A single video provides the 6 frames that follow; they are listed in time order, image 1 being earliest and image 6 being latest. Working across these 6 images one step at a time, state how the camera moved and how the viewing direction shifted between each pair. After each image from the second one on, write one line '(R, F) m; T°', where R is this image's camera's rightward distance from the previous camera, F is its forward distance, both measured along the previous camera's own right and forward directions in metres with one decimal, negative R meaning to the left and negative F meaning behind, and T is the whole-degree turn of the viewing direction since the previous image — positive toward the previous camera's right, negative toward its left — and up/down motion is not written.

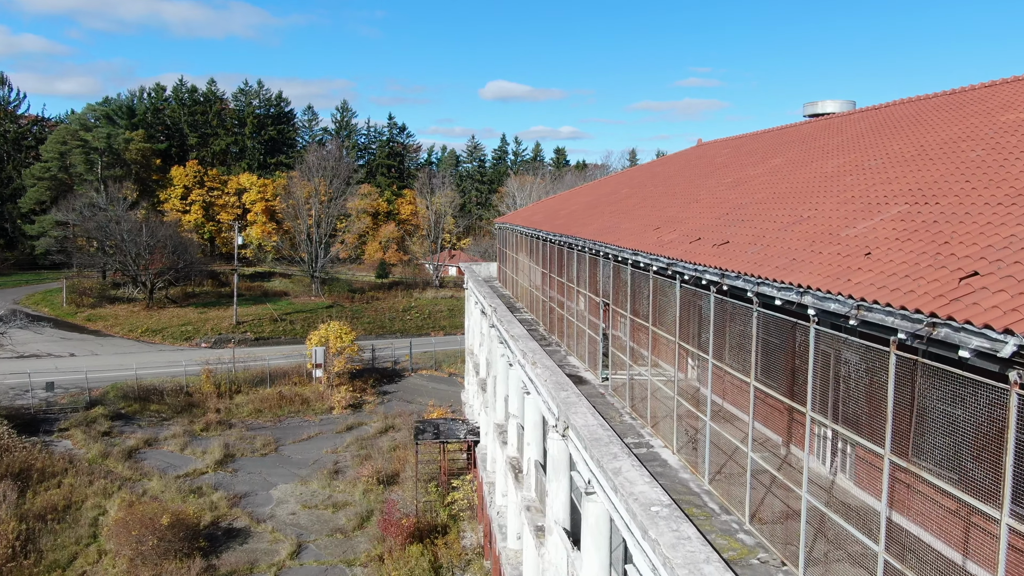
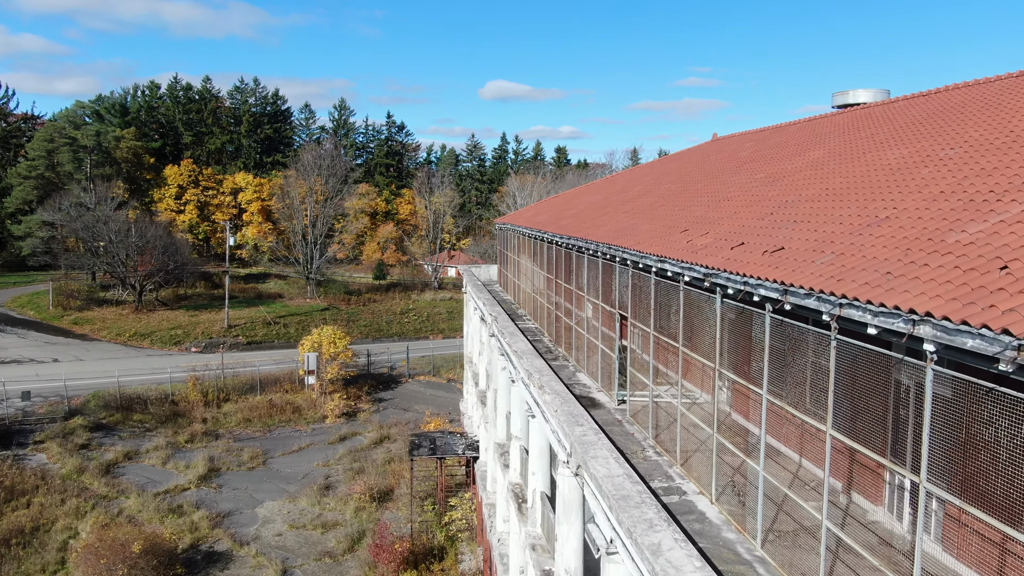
(0.0, +1.2) m; 0°
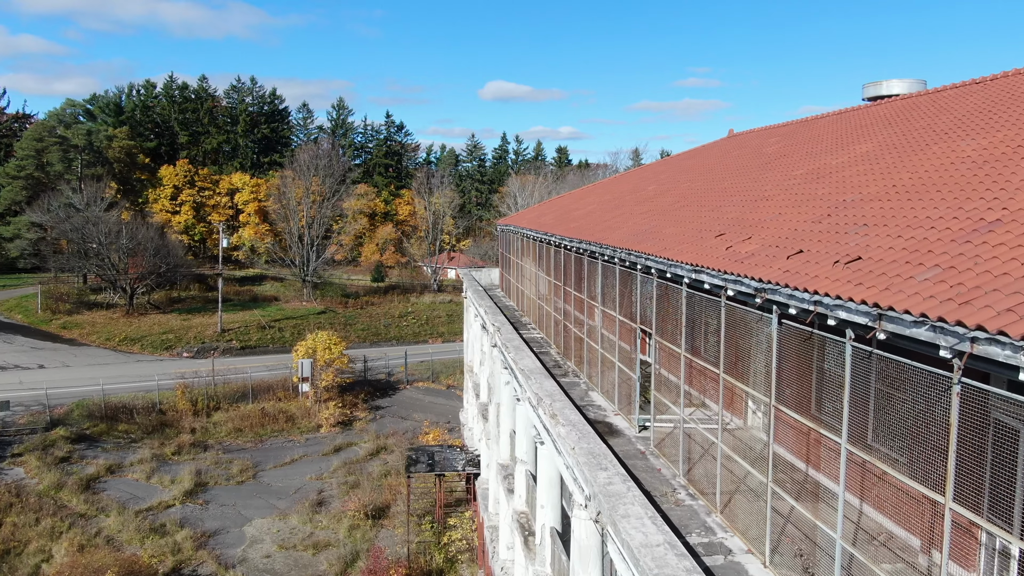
(-0.1, +1.0) m; 0°
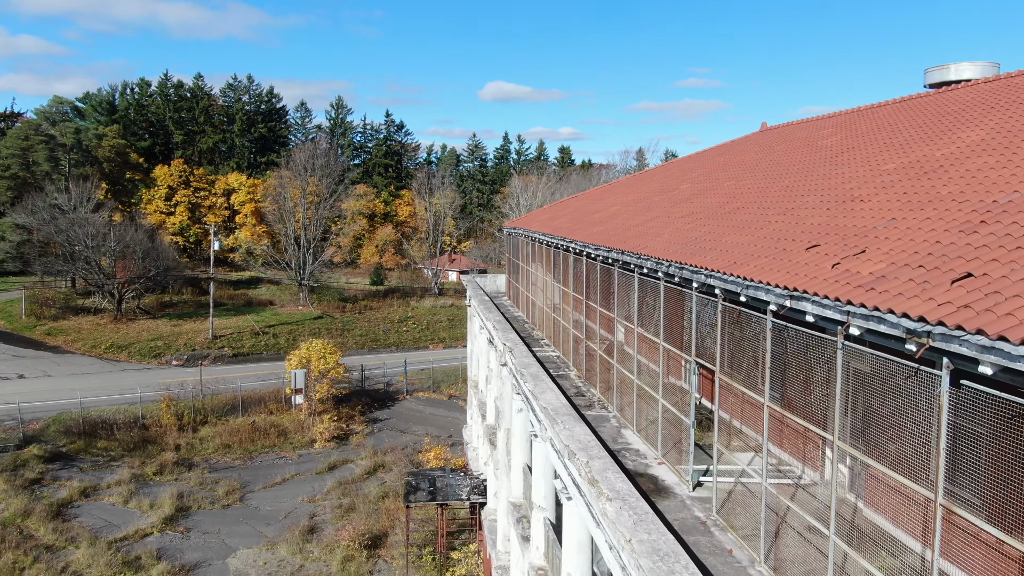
(-0.1, +1.5) m; 0°
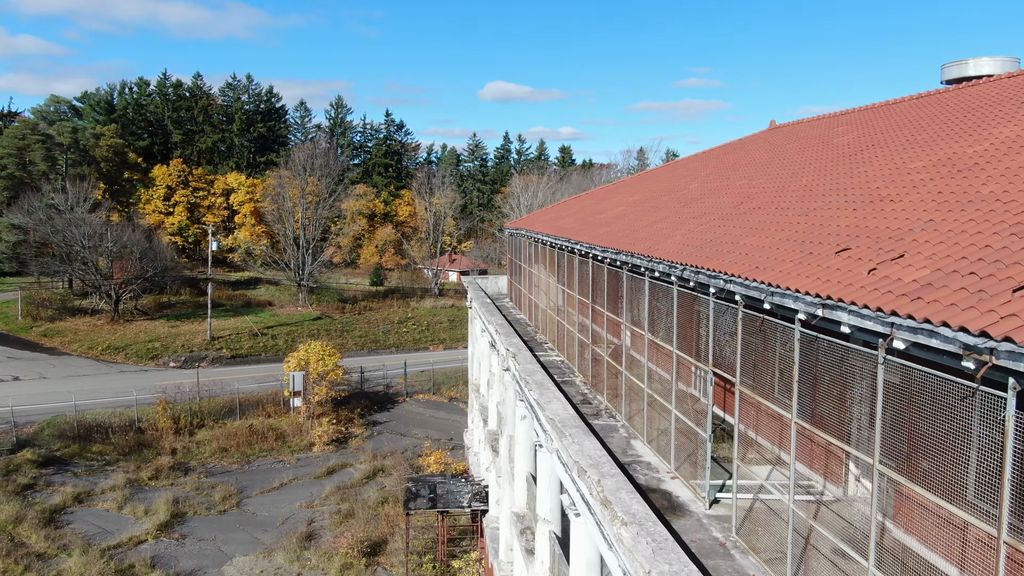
(0.0, +0.3) m; 0°
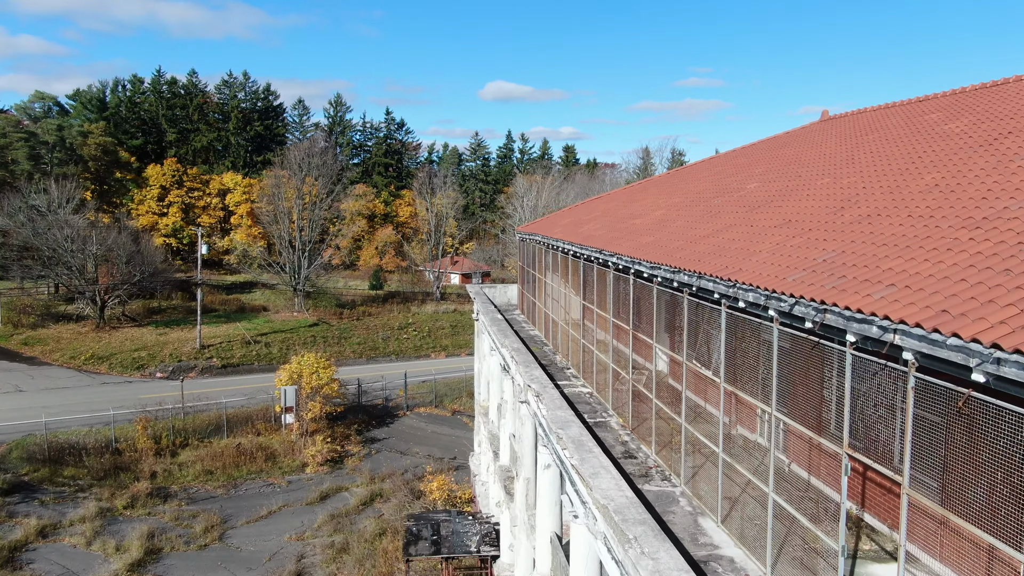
(-0.2, +1.7) m; 0°
